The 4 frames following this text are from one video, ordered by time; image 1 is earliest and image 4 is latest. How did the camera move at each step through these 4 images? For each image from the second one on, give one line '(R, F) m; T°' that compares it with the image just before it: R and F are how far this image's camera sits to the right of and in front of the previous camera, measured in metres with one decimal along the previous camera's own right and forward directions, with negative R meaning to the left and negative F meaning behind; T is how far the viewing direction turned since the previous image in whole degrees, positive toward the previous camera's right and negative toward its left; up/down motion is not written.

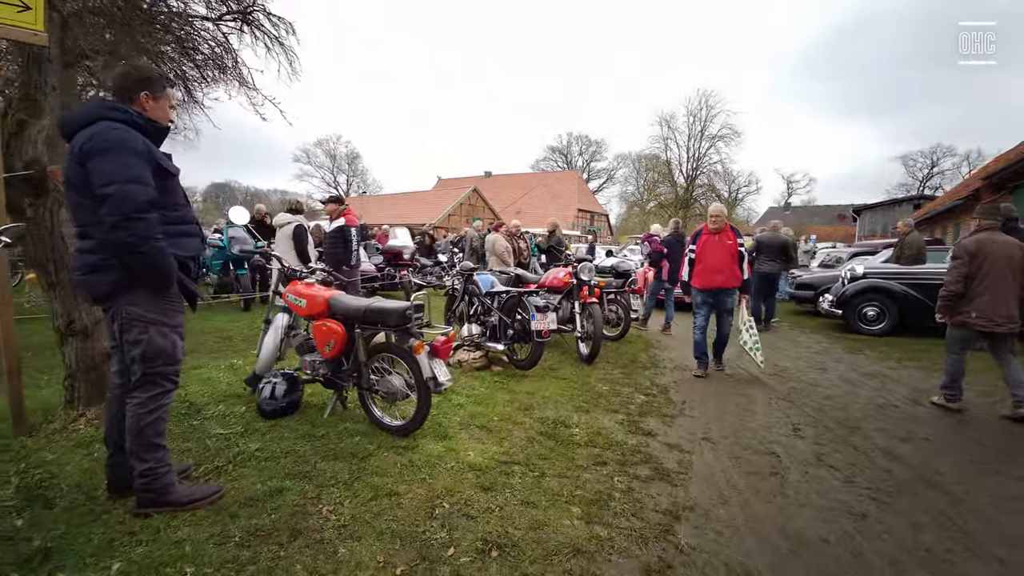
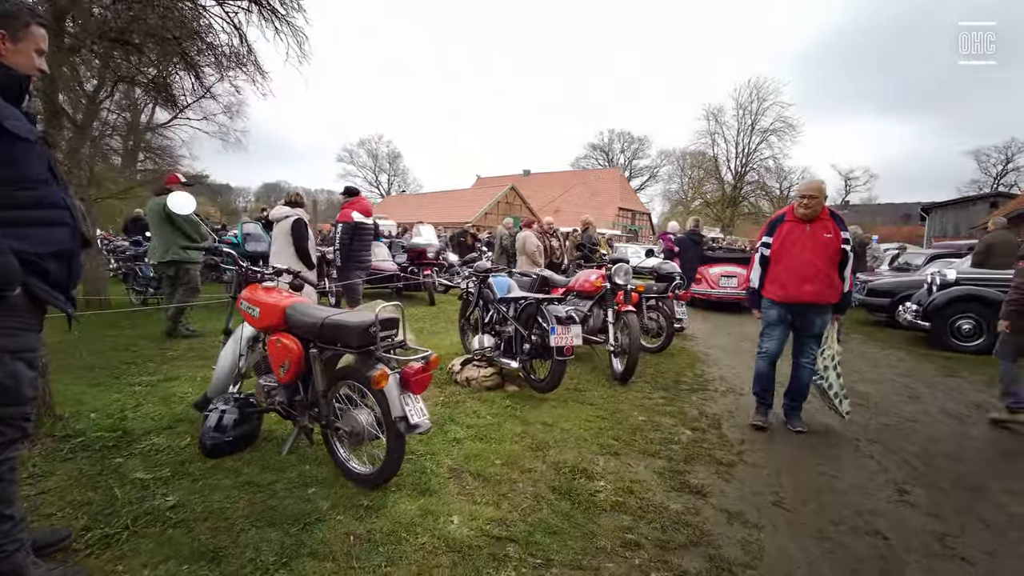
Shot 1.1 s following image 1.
(+0.2, +0.8) m; -5°
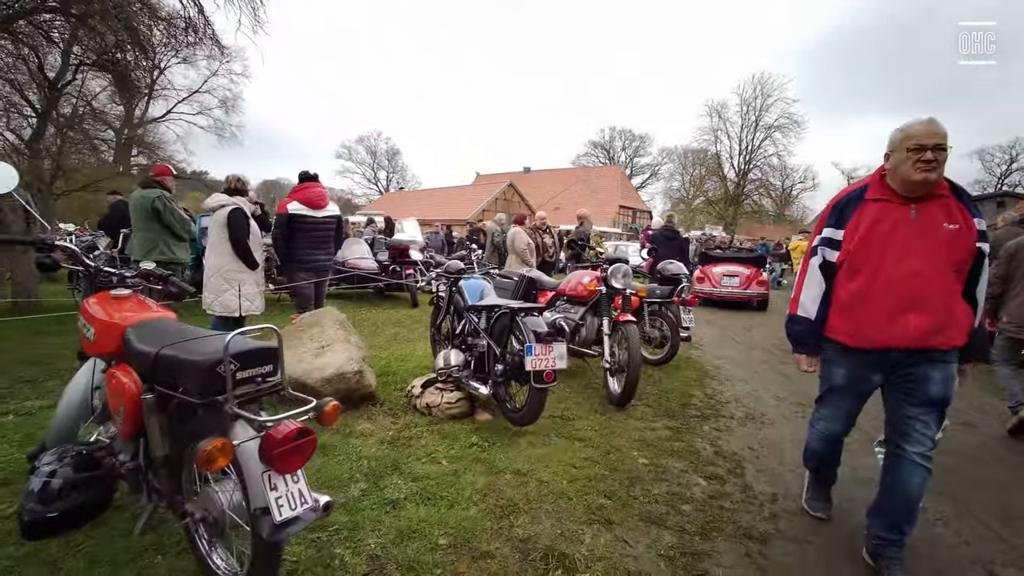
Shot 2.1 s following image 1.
(+0.2, +0.9) m; 0°
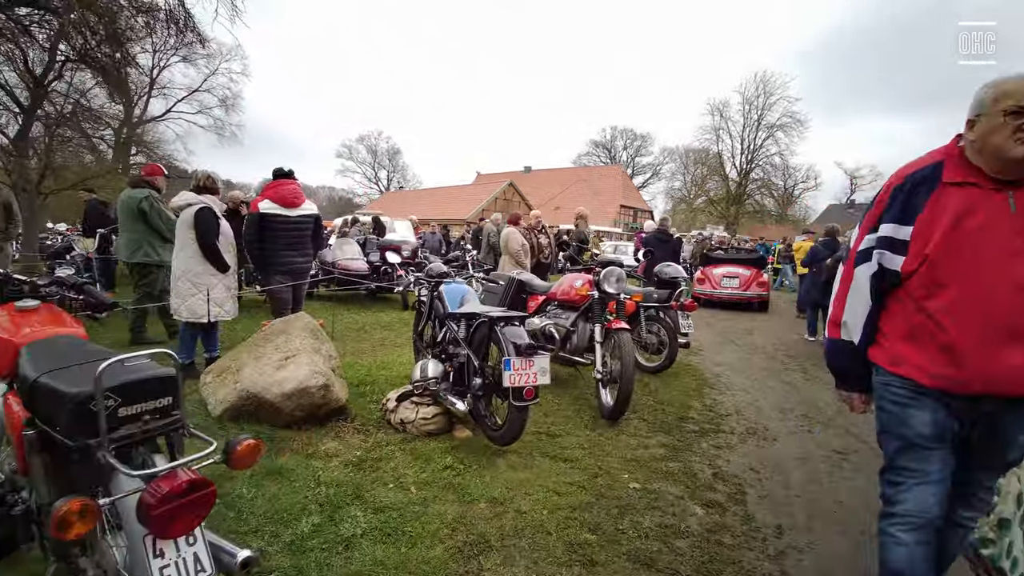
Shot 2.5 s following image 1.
(+0.1, +0.3) m; 0°
